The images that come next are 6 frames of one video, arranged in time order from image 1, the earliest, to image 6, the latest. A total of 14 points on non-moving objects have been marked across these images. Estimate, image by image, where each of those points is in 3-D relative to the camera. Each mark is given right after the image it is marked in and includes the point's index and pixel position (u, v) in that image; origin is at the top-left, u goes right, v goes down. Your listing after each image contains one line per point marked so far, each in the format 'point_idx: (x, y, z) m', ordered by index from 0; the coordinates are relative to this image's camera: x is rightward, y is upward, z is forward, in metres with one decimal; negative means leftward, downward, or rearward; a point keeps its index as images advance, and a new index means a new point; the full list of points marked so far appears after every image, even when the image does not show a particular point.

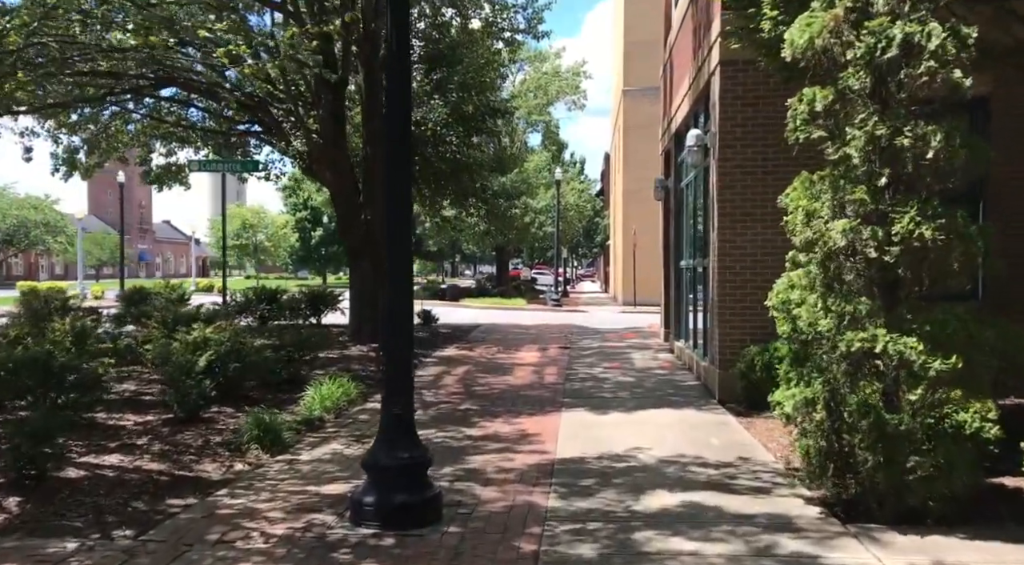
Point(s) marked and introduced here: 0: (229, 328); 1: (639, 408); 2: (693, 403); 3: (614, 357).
0: (-3.4, -0.5, +10.0) m
1: (+1.5, -1.5, +10.1) m
2: (+2.2, -1.5, +10.4) m
3: (+1.8, -1.3, +14.9) m
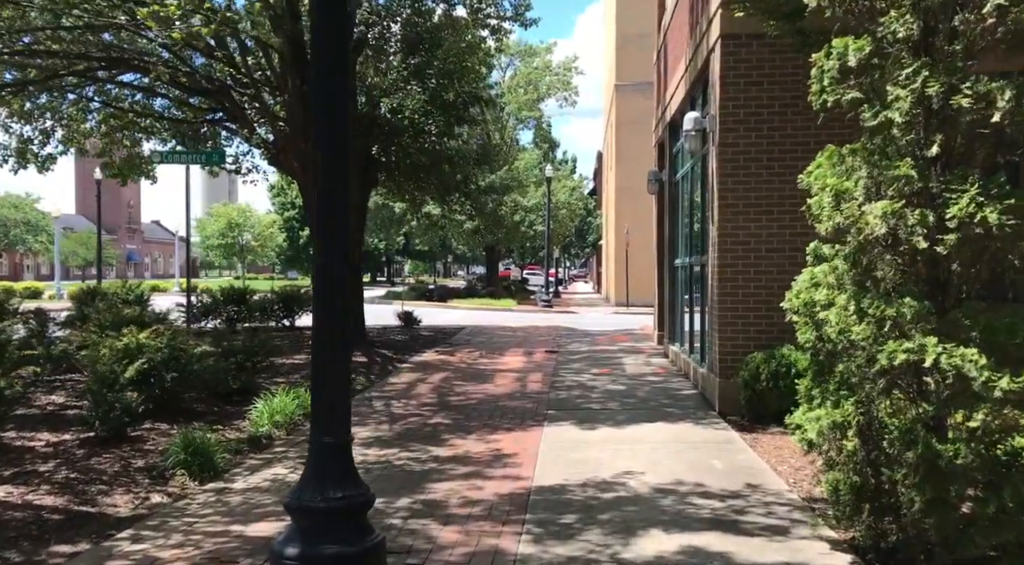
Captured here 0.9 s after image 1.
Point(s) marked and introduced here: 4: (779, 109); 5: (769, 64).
0: (-3.6, -0.5, +8.9) m
1: (+1.3, -1.5, +9.0) m
2: (+2.0, -1.5, +9.3) m
3: (+1.5, -1.3, +13.8) m
4: (+2.9, +1.9, +9.3) m
5: (+2.8, +2.4, +9.3) m
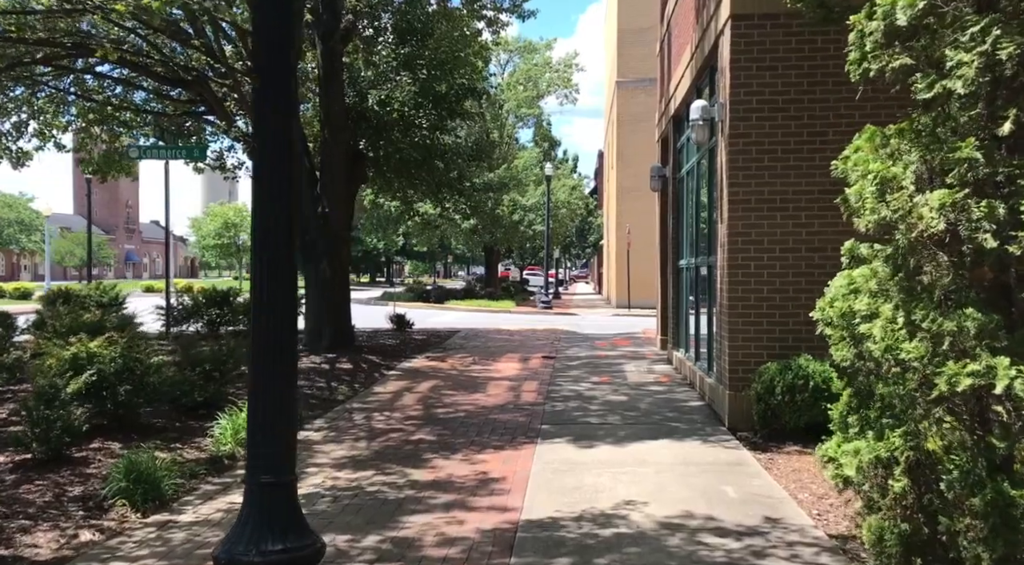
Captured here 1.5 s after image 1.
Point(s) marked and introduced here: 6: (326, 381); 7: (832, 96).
0: (-3.7, -0.6, +8.1) m
1: (+1.2, -1.5, +8.3) m
2: (+1.9, -1.5, +8.5) m
3: (+1.4, -1.4, +13.1) m
4: (+2.9, +1.9, +8.5) m
5: (+2.7, +2.4, +8.5) m
6: (-2.6, -1.4, +11.6) m
7: (+3.2, +1.9, +8.5) m
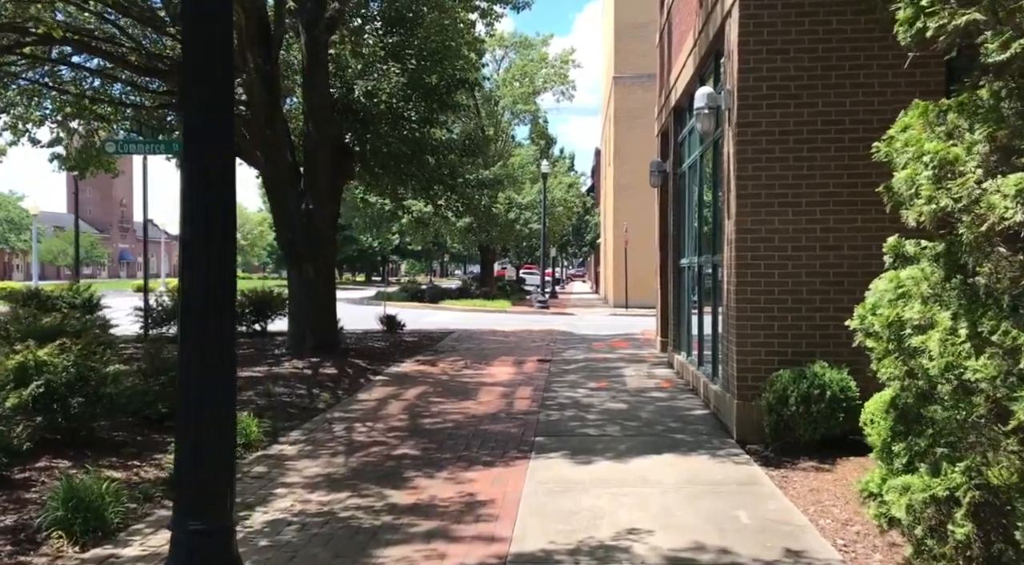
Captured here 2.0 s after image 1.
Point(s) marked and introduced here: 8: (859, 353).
0: (-3.8, -0.6, +7.5) m
1: (+1.1, -1.5, +7.6) m
2: (+1.8, -1.5, +7.9) m
3: (+1.3, -1.4, +12.4) m
4: (+2.8, +1.9, +7.8) m
5: (+2.6, +2.4, +7.8) m
6: (-2.7, -1.4, +11.0) m
7: (+3.1, +1.9, +7.8) m
8: (+3.2, -0.7, +7.8) m
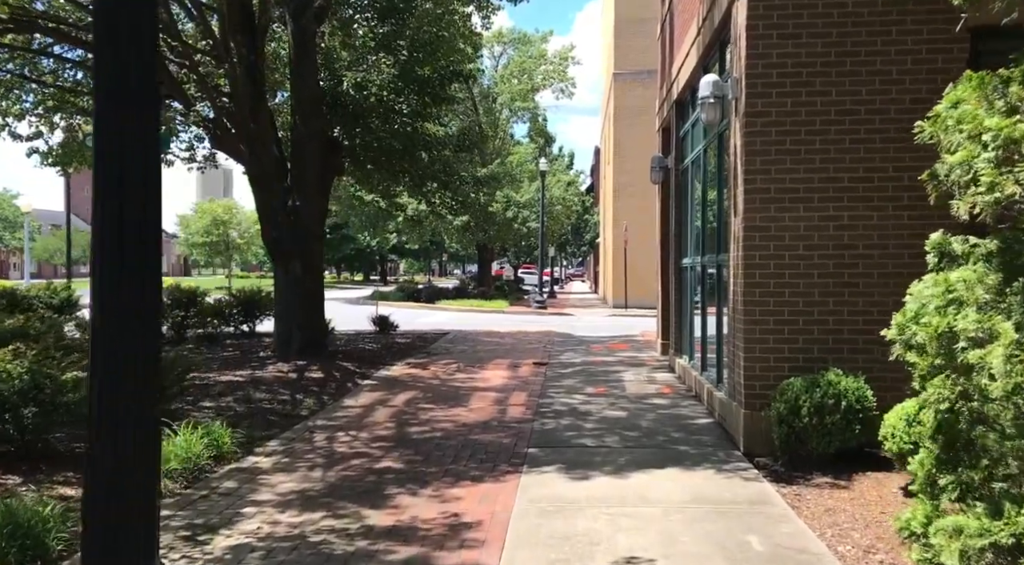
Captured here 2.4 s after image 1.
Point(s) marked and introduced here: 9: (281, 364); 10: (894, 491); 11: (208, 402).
0: (-3.9, -0.6, +6.9) m
1: (+1.0, -1.5, +7.1) m
2: (+1.7, -1.5, +7.3) m
3: (+1.2, -1.4, +11.9) m
4: (+2.7, +1.9, +7.3) m
5: (+2.6, +2.4, +7.3) m
6: (-2.7, -1.4, +10.4) m
7: (+3.1, +1.9, +7.3) m
8: (+3.1, -0.7, +7.2) m
9: (-3.4, -1.2, +12.2) m
10: (+2.7, -1.5, +6.0) m
11: (-3.4, -1.4, +9.4) m
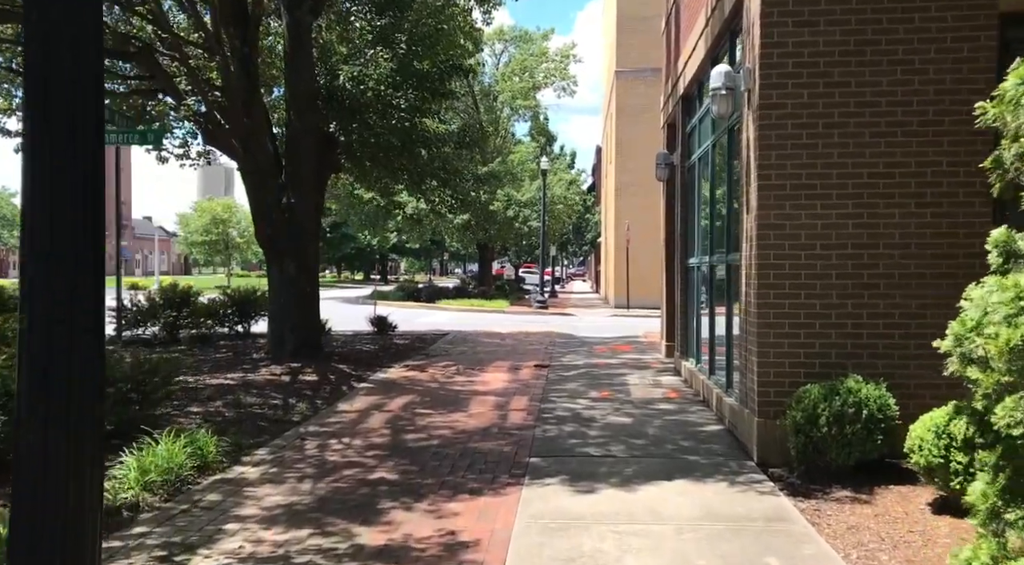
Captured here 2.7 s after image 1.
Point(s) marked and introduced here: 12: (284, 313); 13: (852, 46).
0: (-3.9, -0.6, +6.6) m
1: (+1.0, -1.6, +6.7) m
2: (+1.7, -1.5, +7.0) m
3: (+1.2, -1.4, +11.5) m
4: (+2.7, +1.9, +6.9) m
5: (+2.6, +2.4, +6.9) m
6: (-2.7, -1.4, +10.1) m
7: (+3.1, +1.9, +6.9) m
8: (+3.1, -0.7, +6.9) m
9: (-3.3, -1.2, +11.8) m
10: (+2.7, -1.5, +5.6) m
11: (-3.4, -1.4, +9.1) m
12: (-3.5, -0.5, +12.8) m
13: (+2.8, +2.0, +6.9) m
